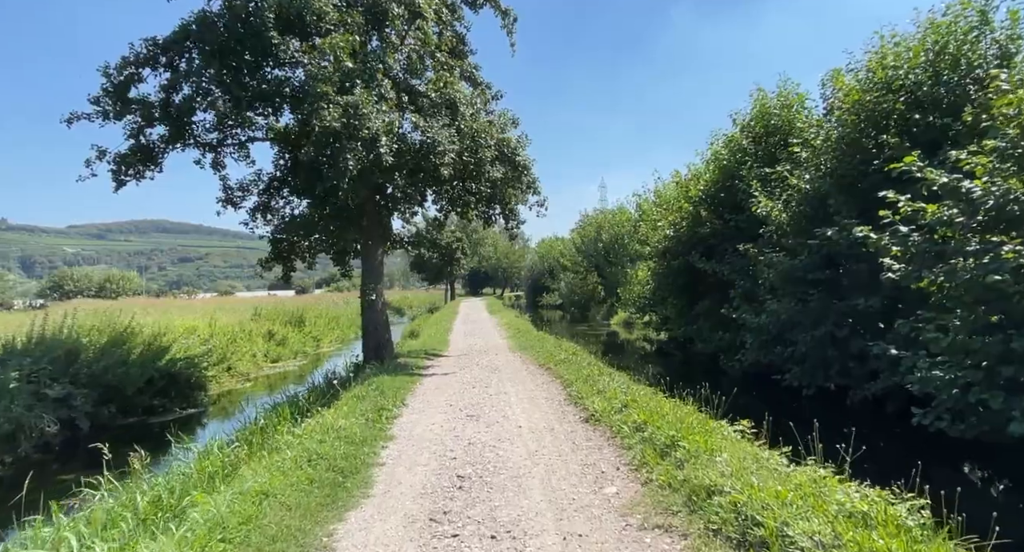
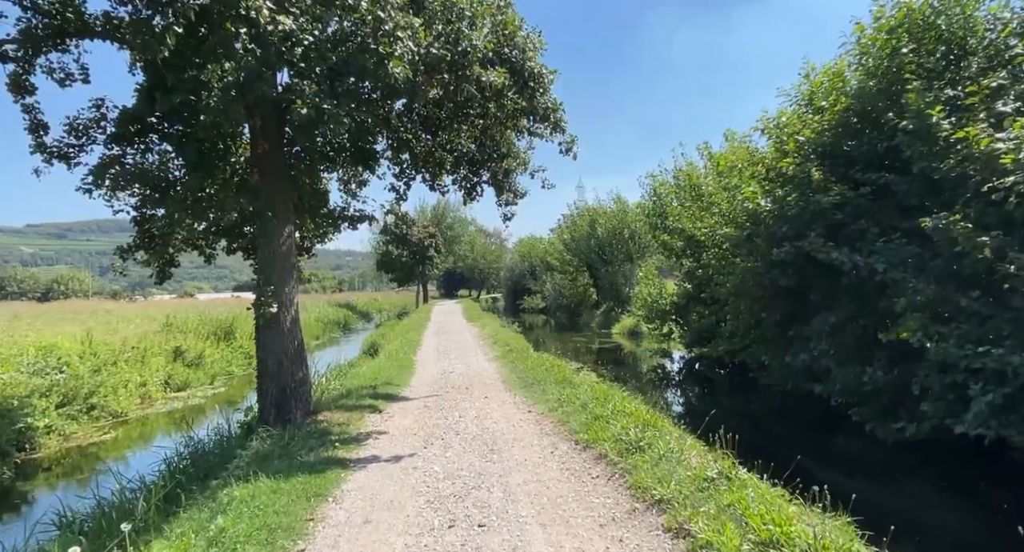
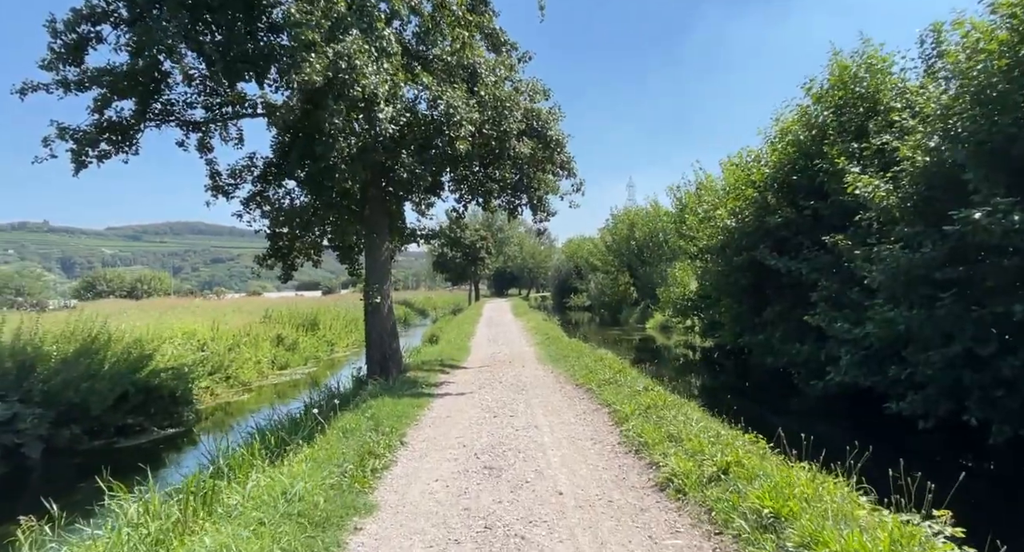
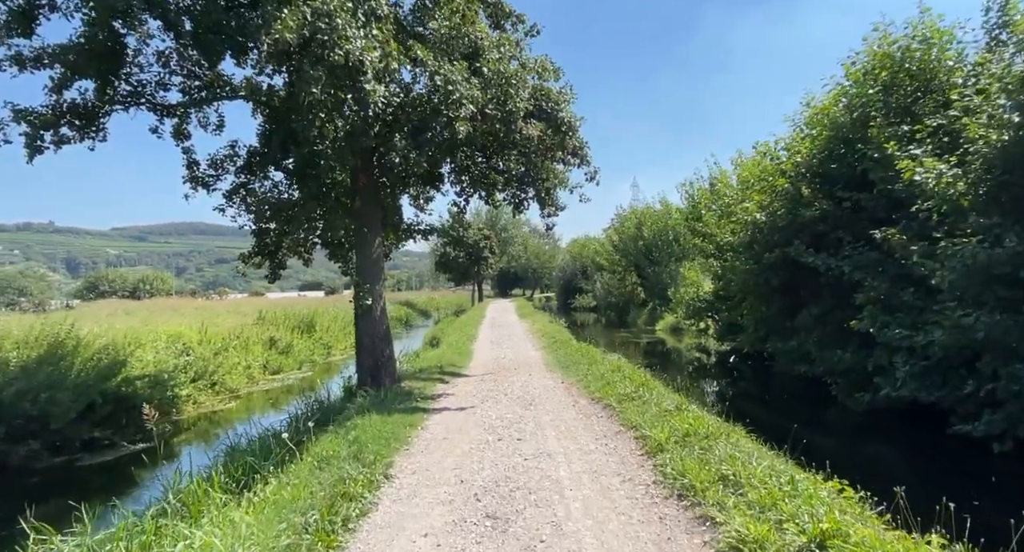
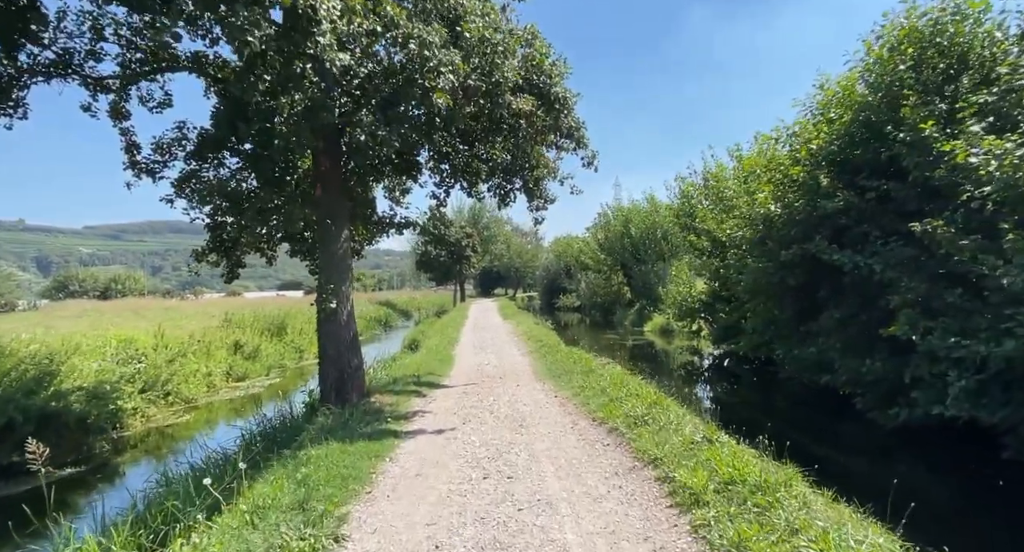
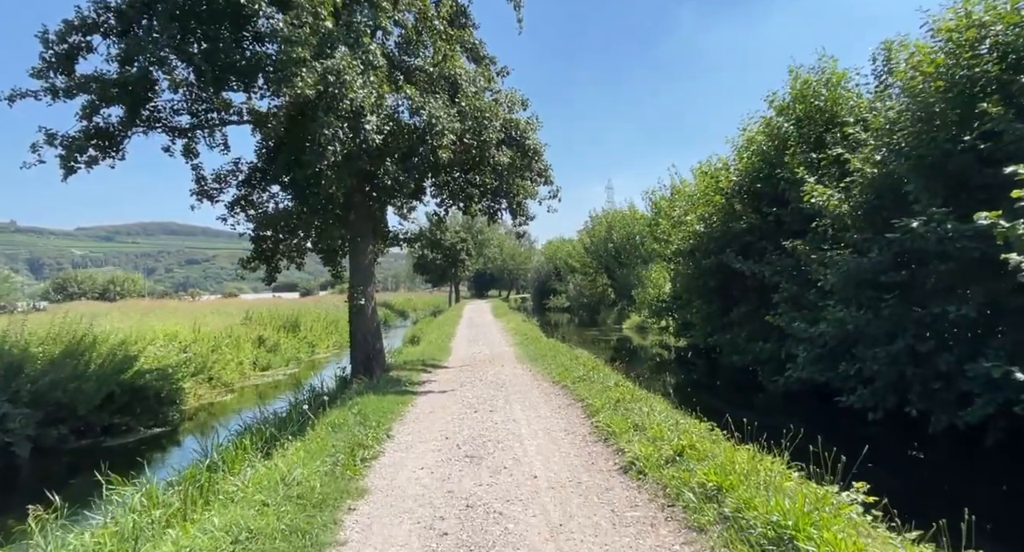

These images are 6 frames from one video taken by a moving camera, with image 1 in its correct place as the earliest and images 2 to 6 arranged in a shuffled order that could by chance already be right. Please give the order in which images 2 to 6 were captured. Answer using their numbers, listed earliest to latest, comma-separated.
6, 3, 4, 5, 2
